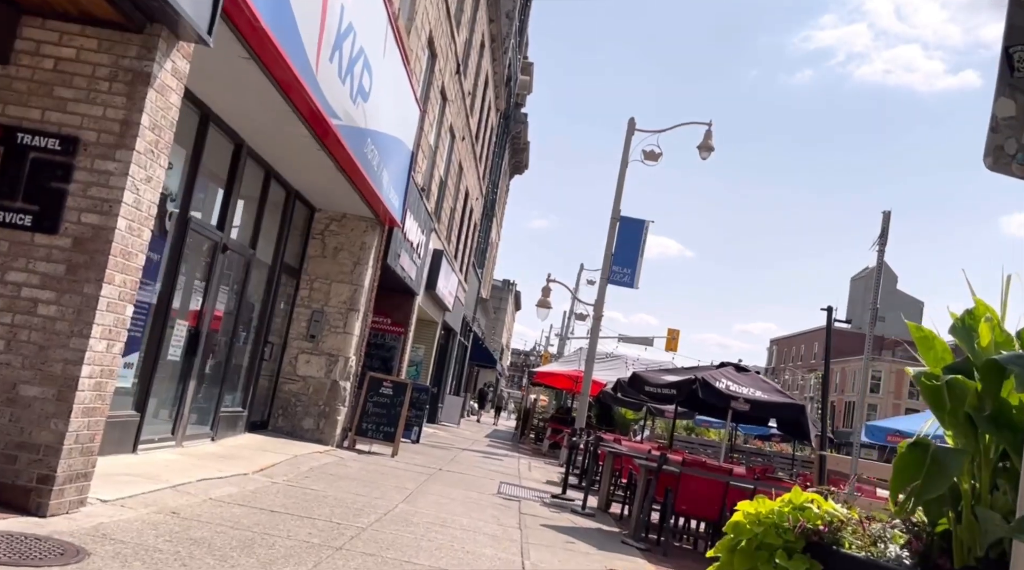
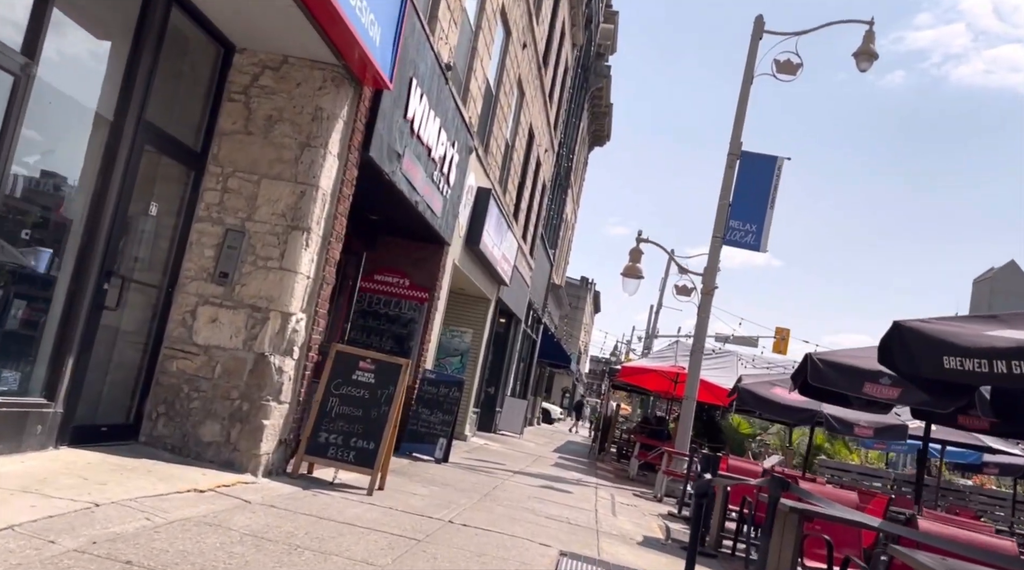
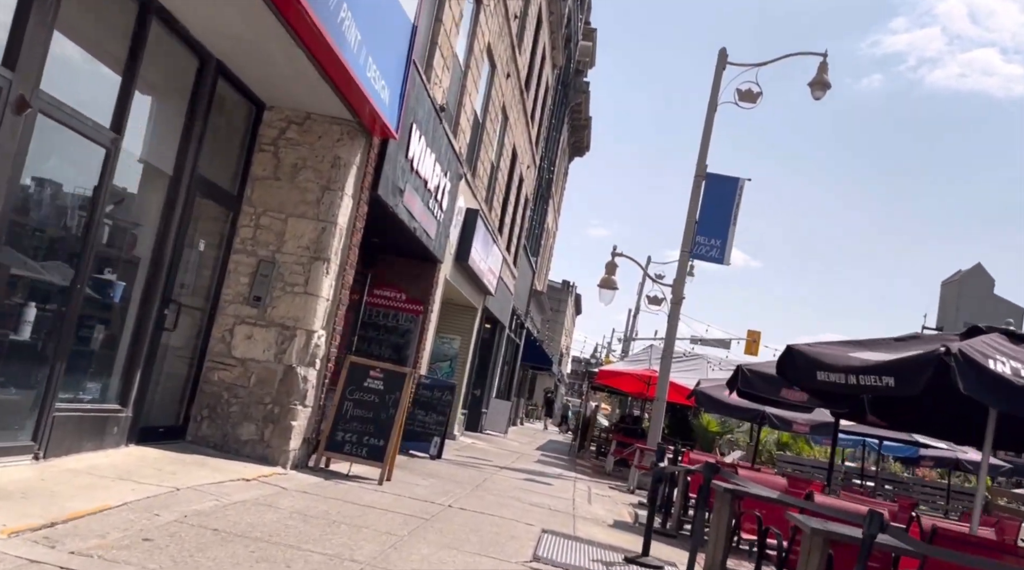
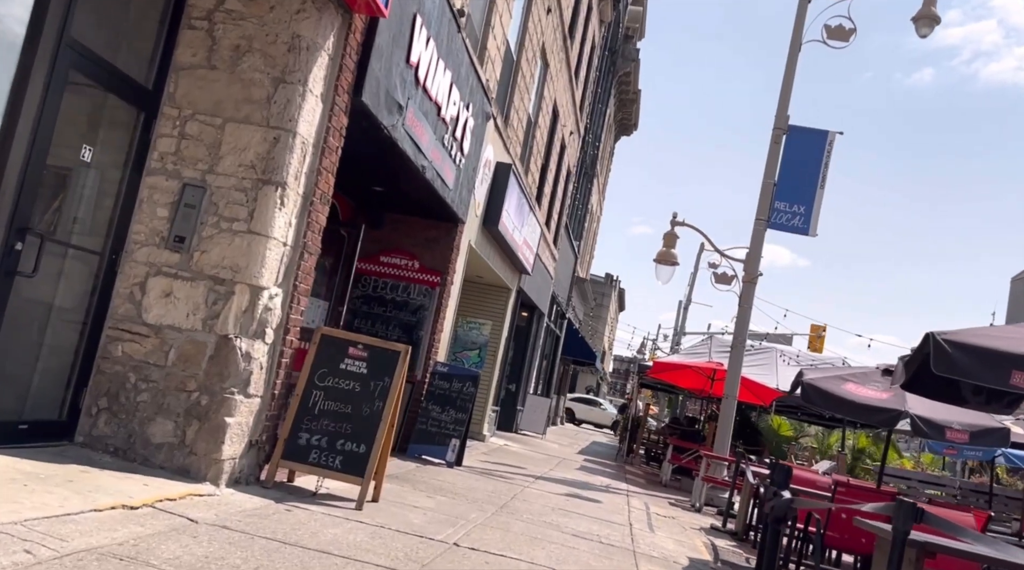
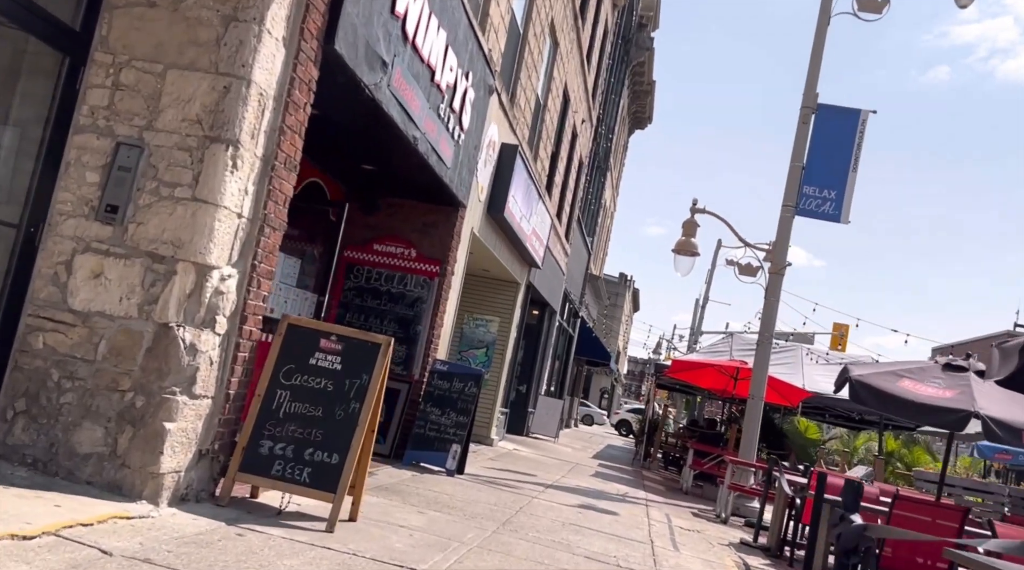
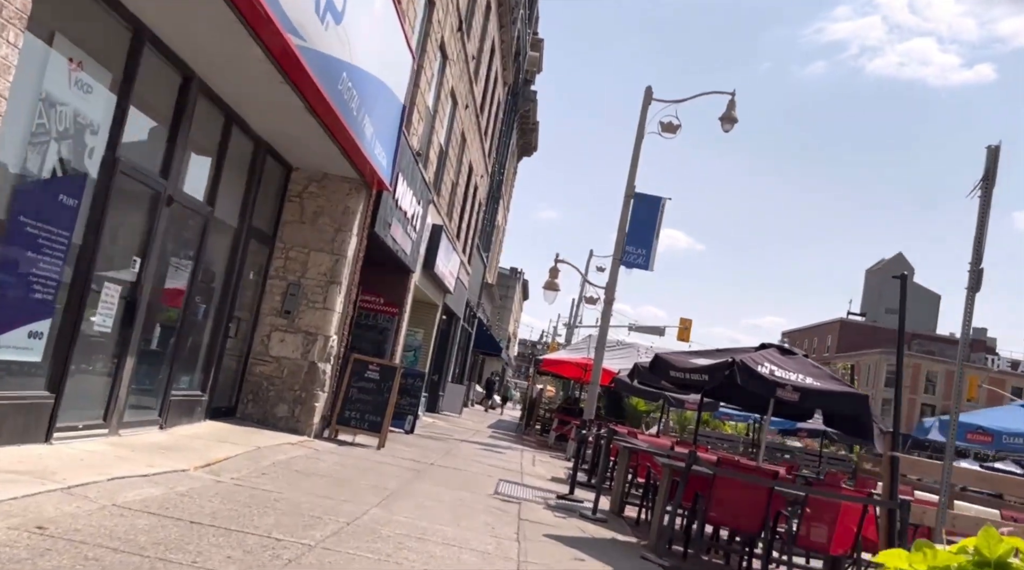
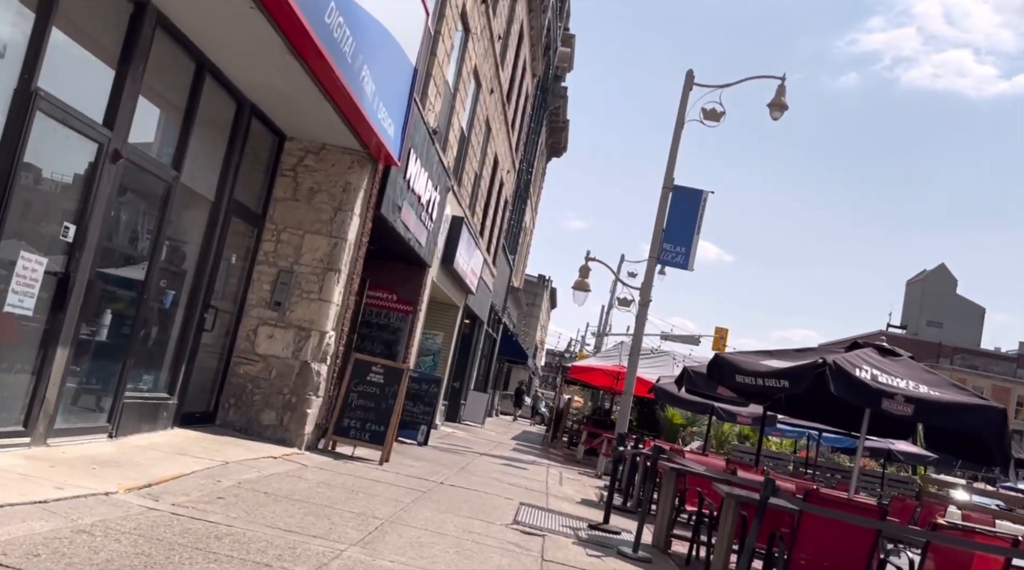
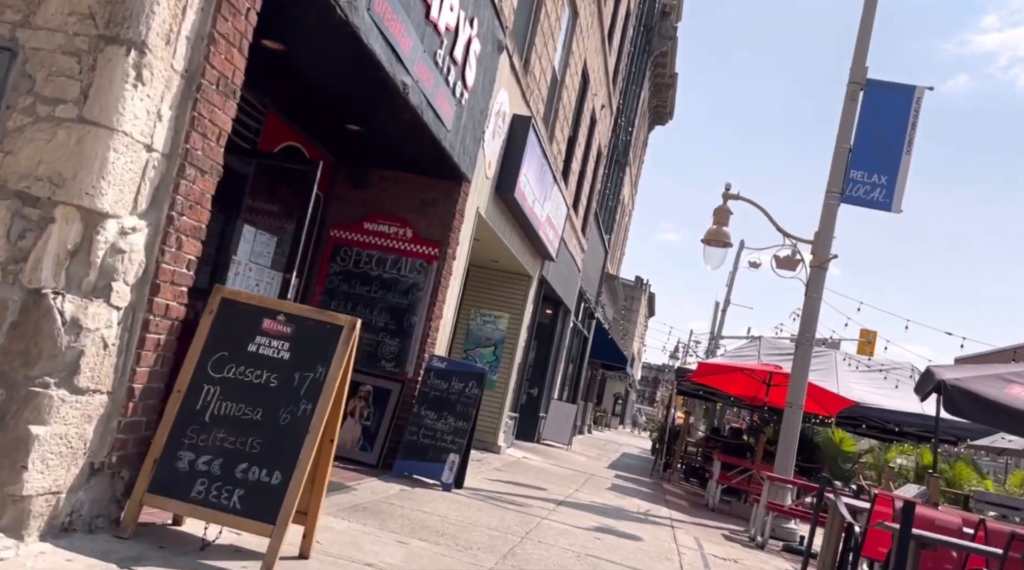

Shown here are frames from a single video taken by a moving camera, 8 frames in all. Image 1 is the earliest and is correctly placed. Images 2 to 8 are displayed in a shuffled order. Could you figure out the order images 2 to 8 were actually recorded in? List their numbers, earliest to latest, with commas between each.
6, 7, 3, 2, 4, 5, 8
